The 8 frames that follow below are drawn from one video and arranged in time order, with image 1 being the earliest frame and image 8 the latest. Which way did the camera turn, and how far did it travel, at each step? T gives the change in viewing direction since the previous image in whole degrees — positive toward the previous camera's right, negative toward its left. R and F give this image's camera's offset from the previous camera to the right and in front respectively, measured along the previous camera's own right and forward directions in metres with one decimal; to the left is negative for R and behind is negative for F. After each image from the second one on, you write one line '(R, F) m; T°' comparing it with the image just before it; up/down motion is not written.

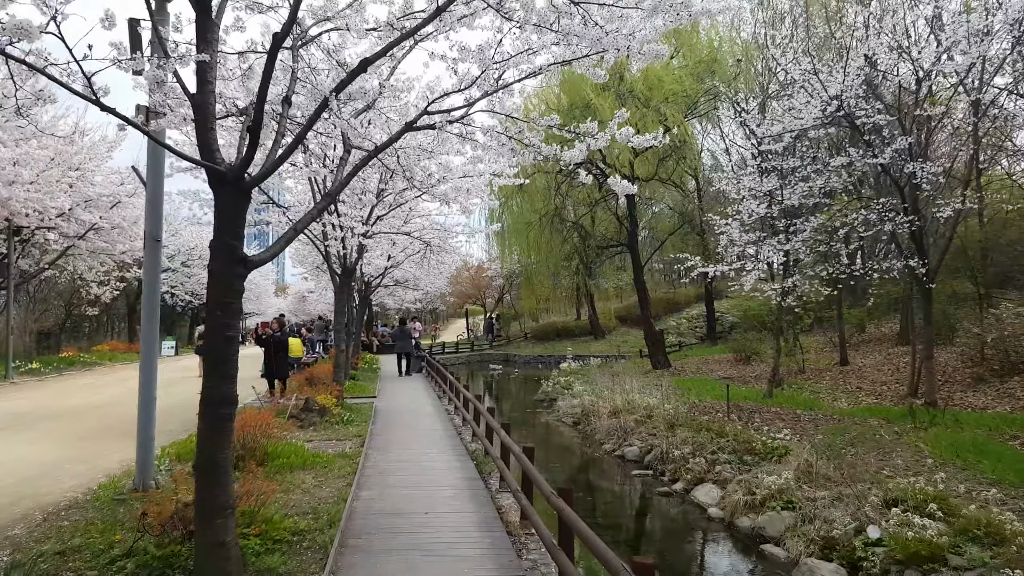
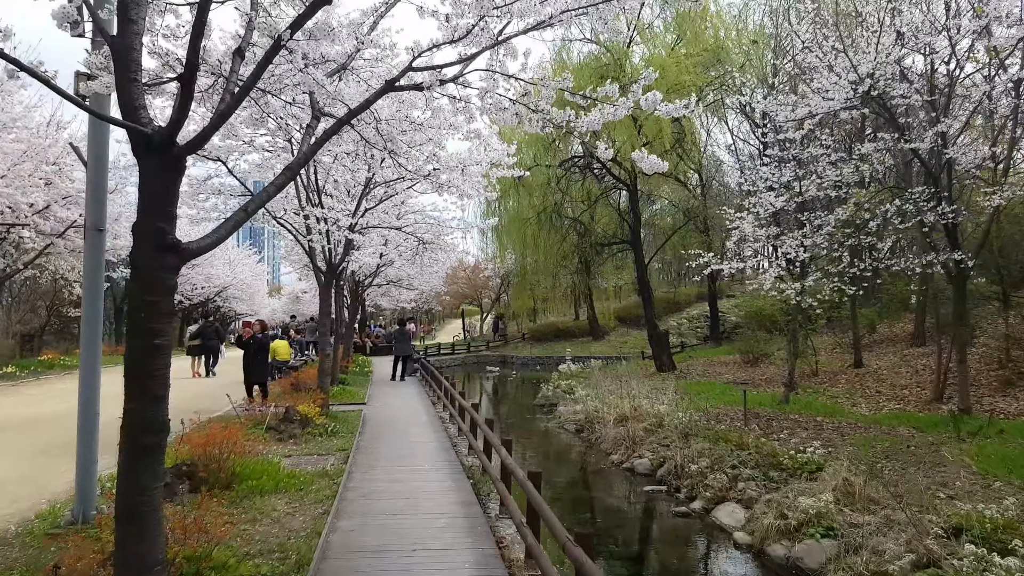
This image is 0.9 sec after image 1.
(0.0, +0.8) m; 0°
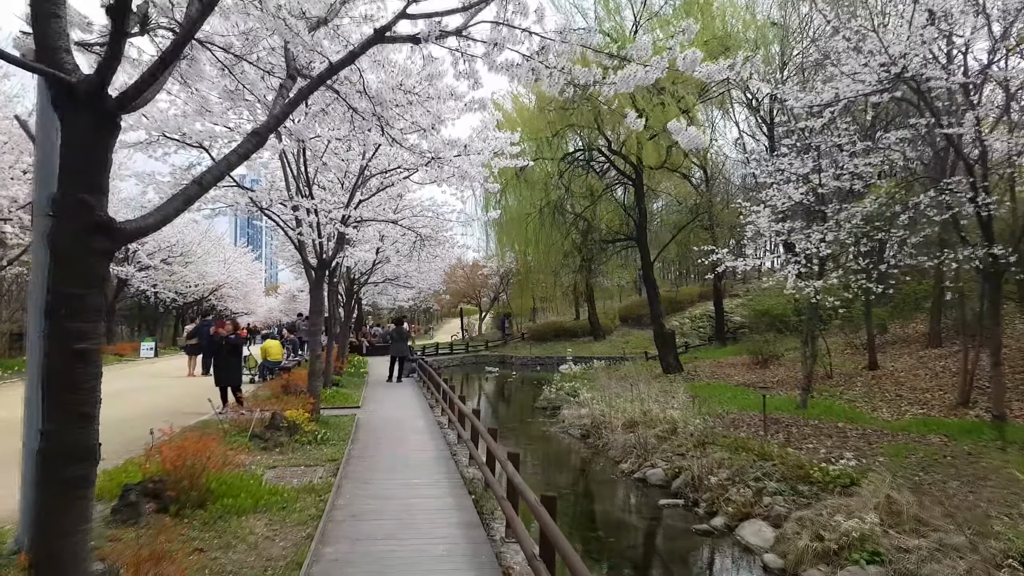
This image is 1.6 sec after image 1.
(-0.1, +0.6) m; 0°
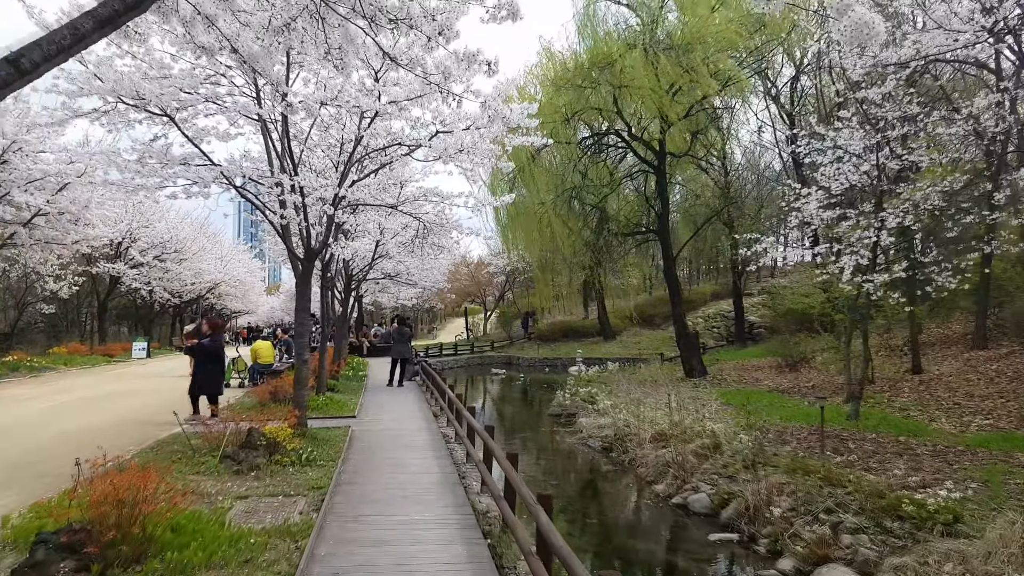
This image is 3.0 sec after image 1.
(-0.1, +1.2) m; 0°
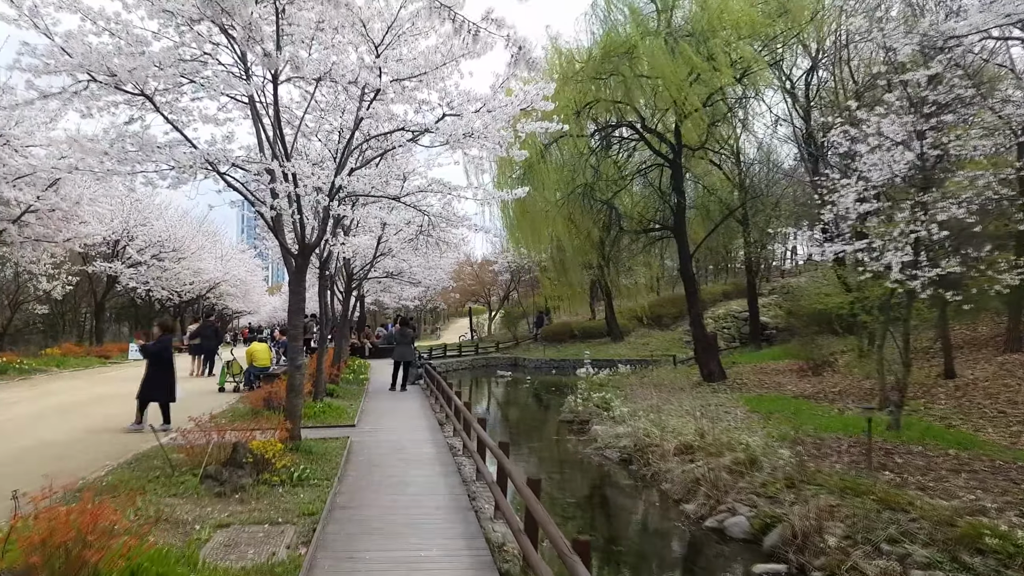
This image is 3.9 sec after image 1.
(-0.1, +0.7) m; 0°
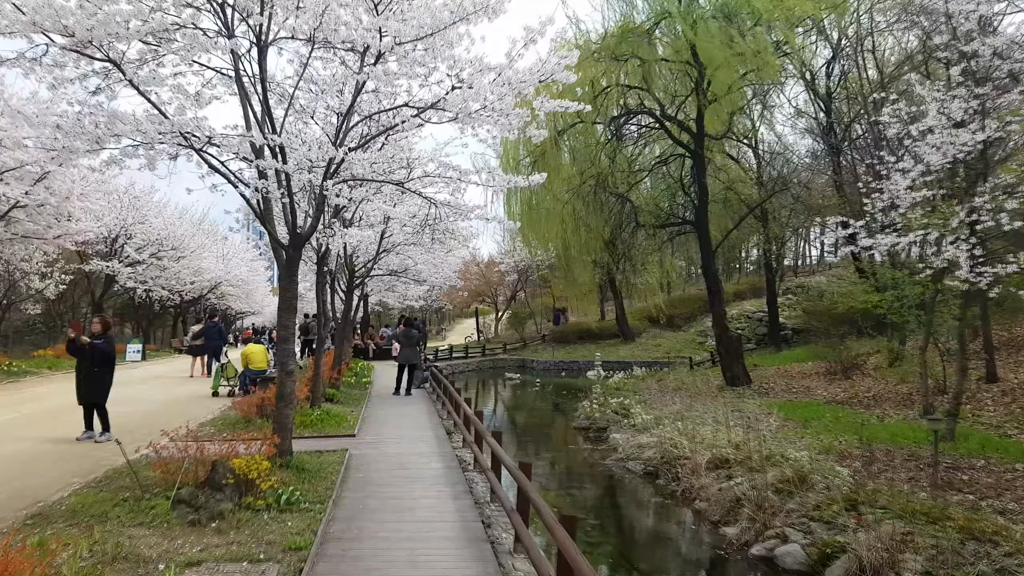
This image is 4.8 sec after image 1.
(-0.1, +0.8) m; 0°
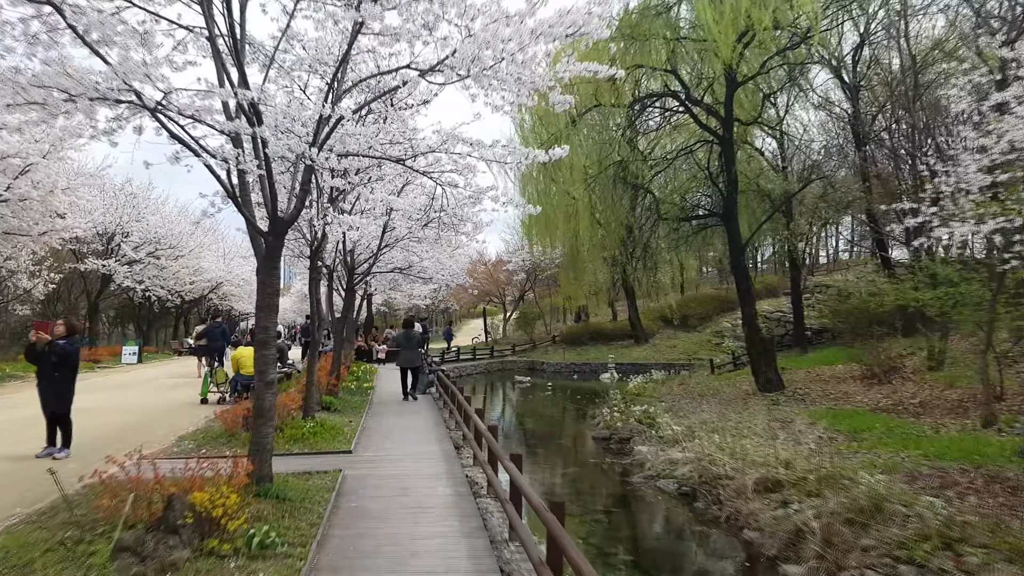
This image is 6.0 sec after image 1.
(-0.1, +1.0) m; 0°
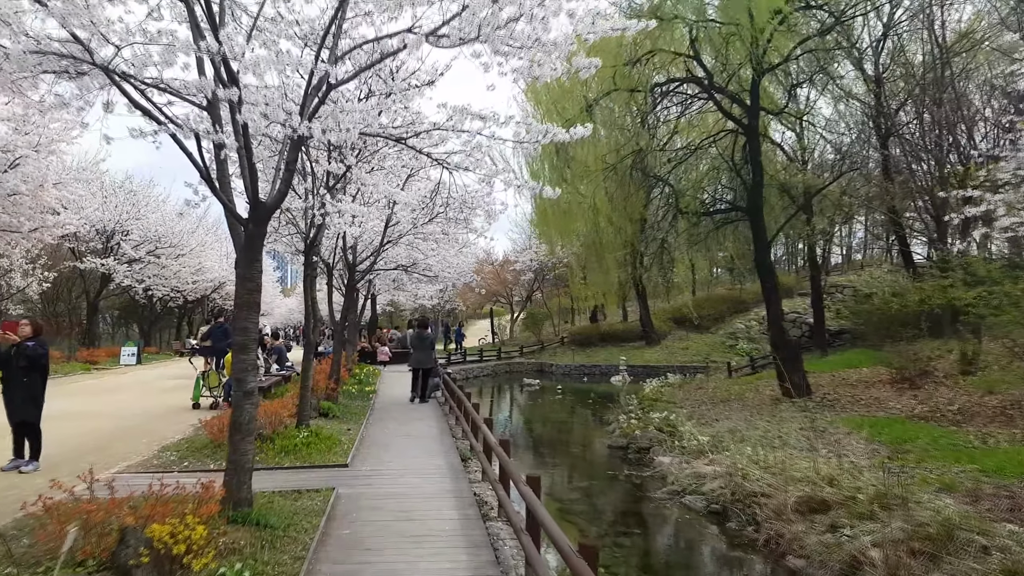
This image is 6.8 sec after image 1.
(-0.1, +0.7) m; 0°
